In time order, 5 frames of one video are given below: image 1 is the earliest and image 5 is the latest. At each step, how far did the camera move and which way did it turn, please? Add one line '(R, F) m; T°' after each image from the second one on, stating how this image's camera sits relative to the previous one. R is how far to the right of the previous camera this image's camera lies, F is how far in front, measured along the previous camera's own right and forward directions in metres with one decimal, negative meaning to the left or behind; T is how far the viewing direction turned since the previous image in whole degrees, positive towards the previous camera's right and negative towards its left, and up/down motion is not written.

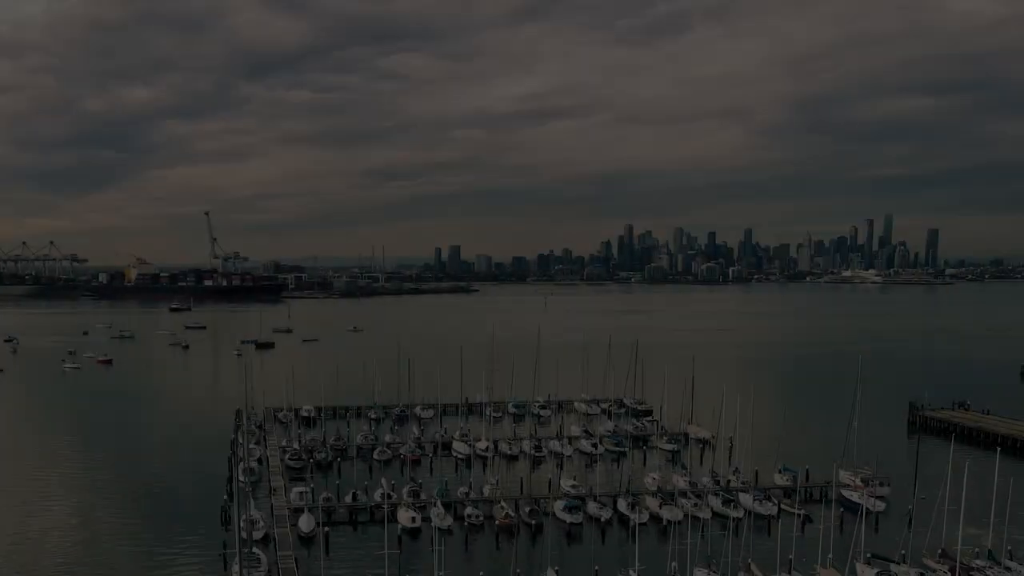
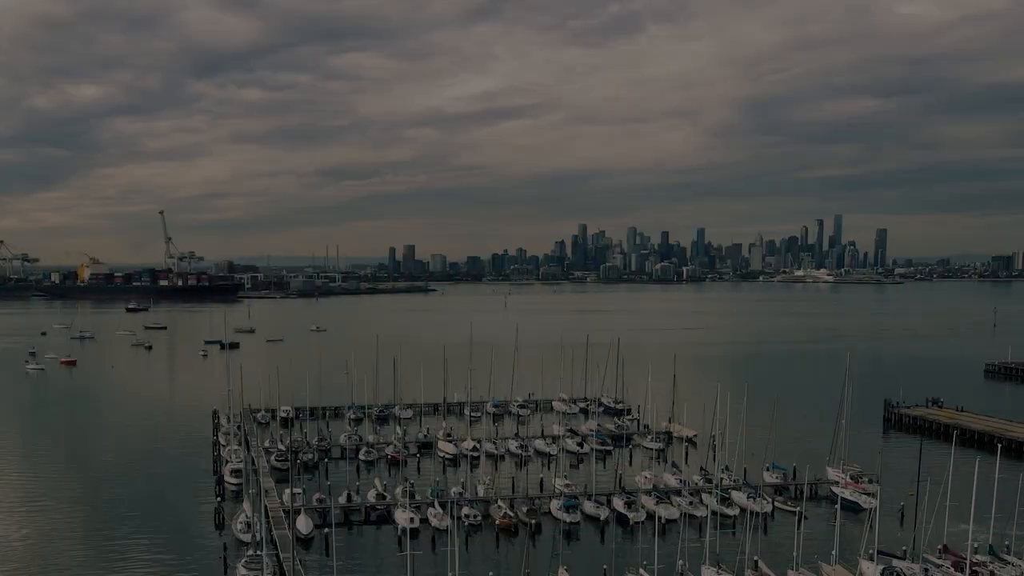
(-1.2, +0.1) m; +2°
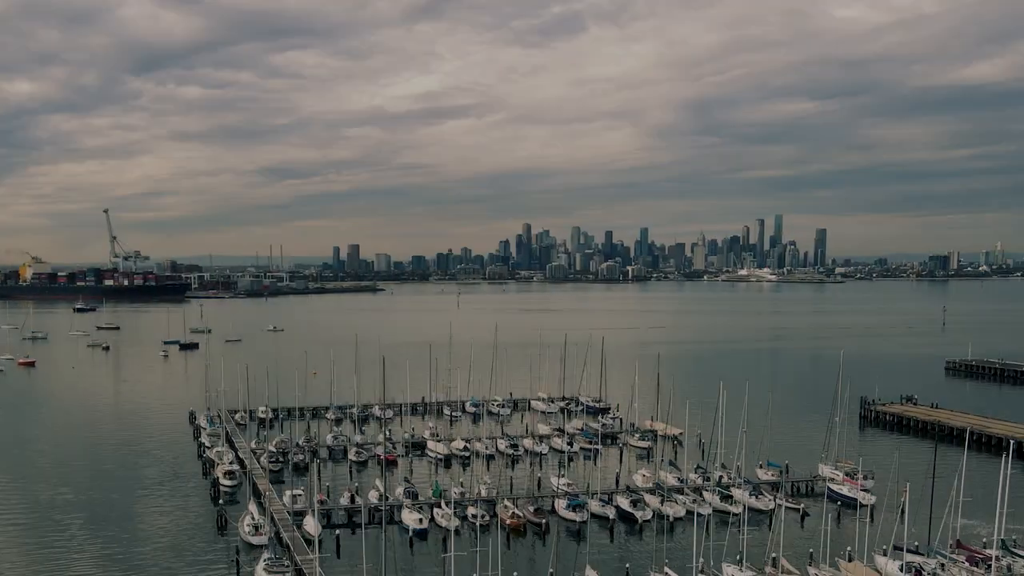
(-1.7, +0.1) m; +3°
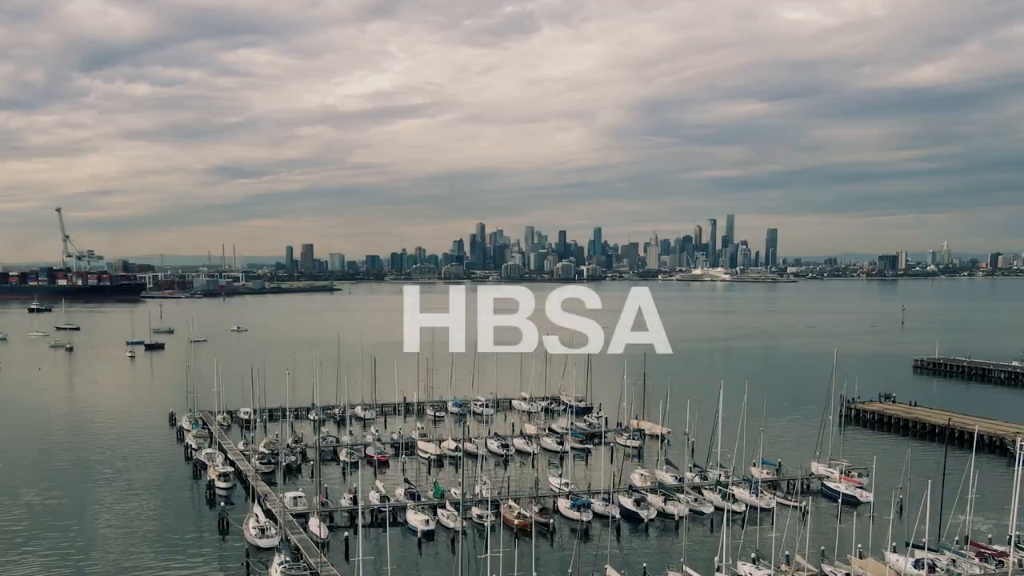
(-1.4, +0.1) m; +2°
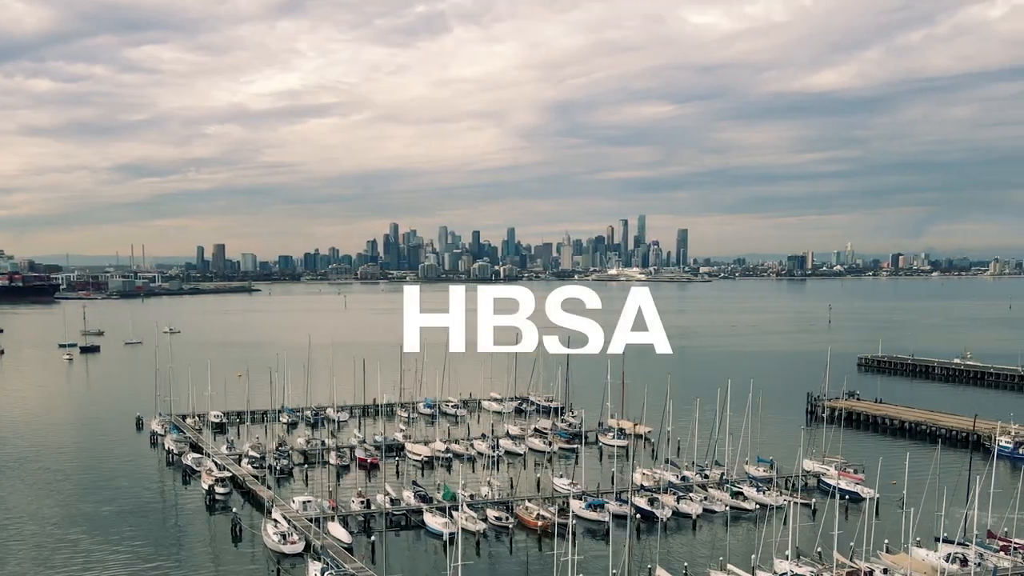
(-2.8, +0.3) m; +4°
